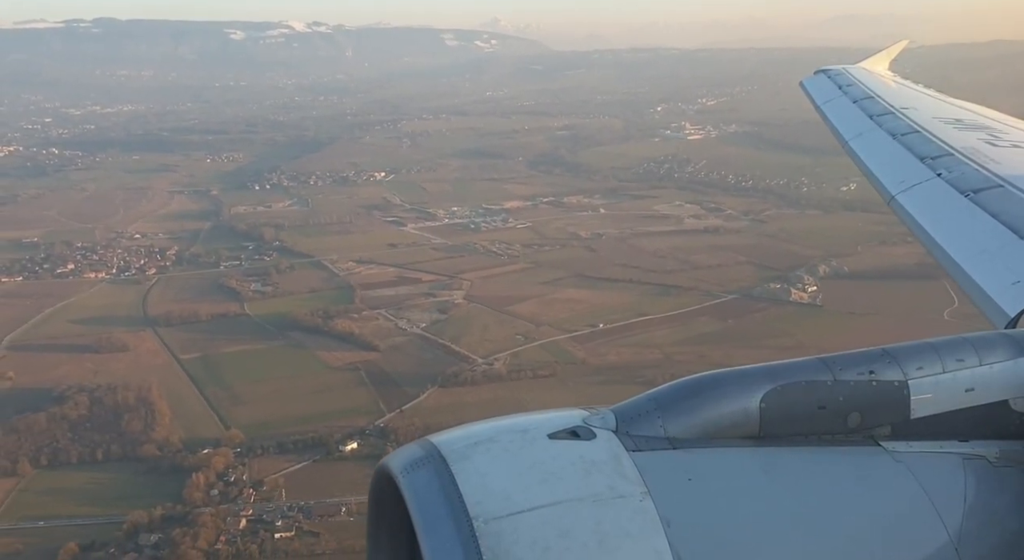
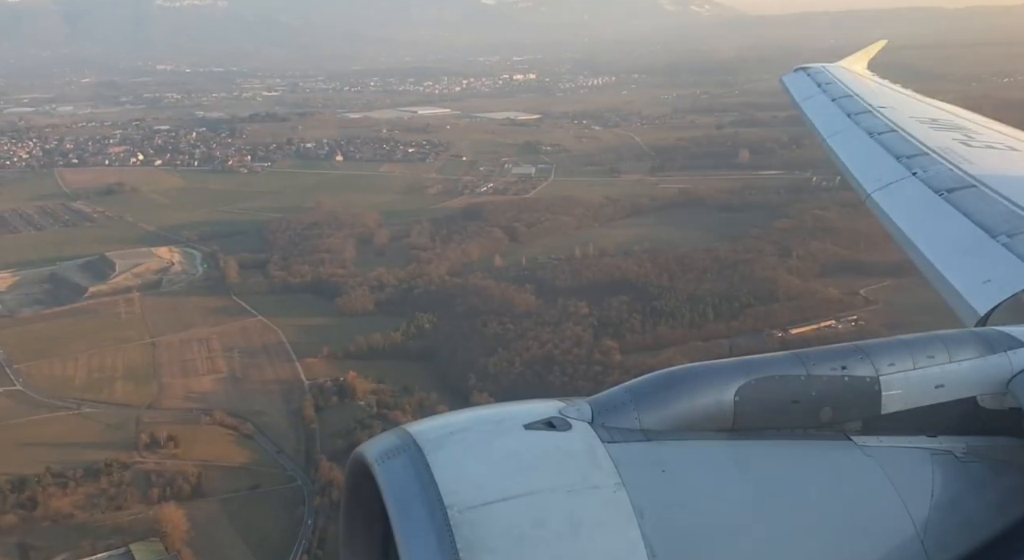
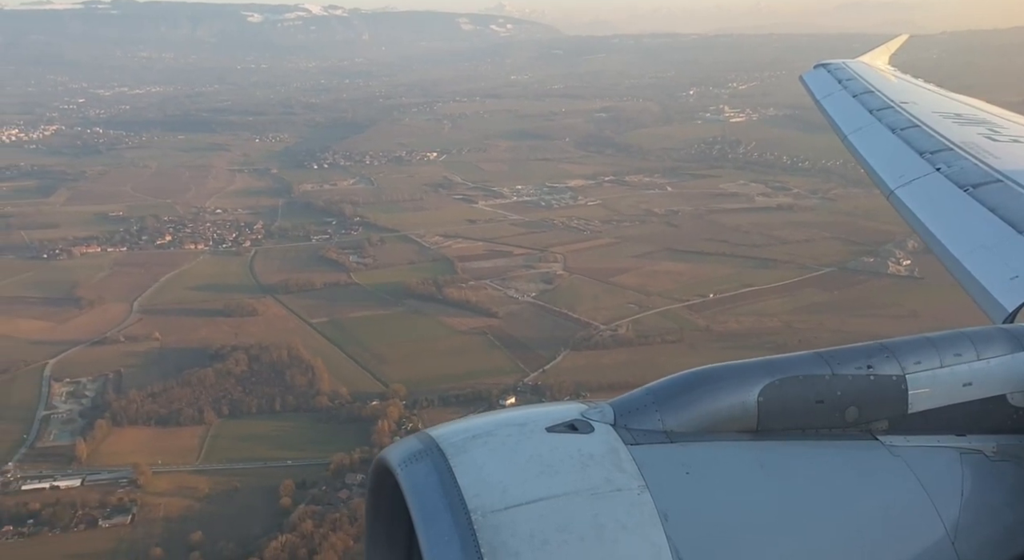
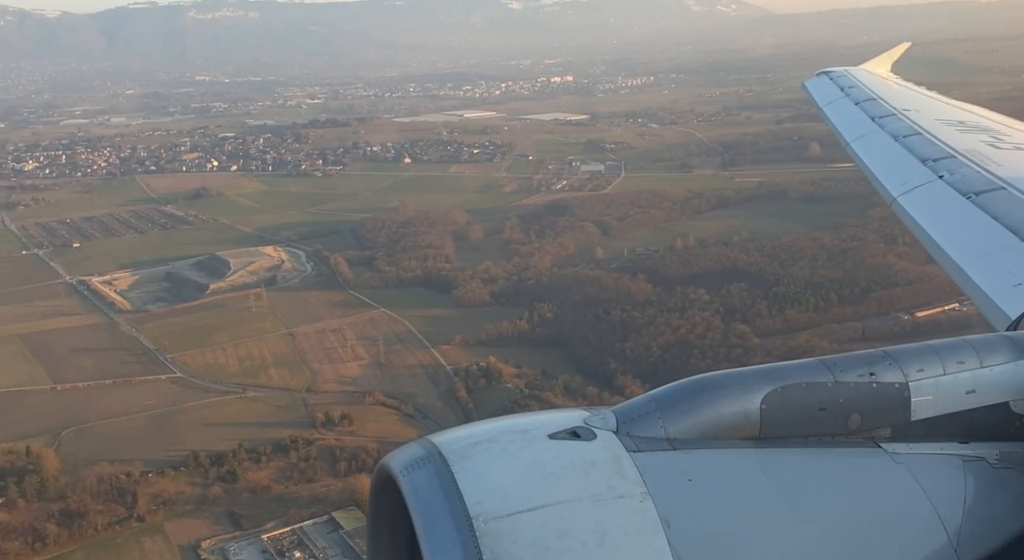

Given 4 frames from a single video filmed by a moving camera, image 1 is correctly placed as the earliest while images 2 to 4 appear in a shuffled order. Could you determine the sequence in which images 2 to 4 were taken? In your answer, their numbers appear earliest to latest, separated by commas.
3, 2, 4
